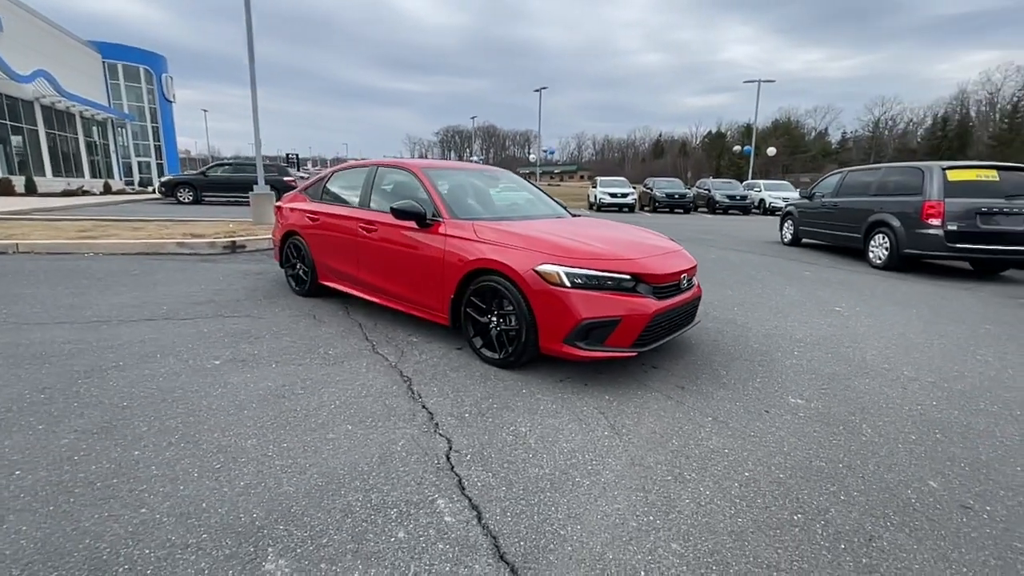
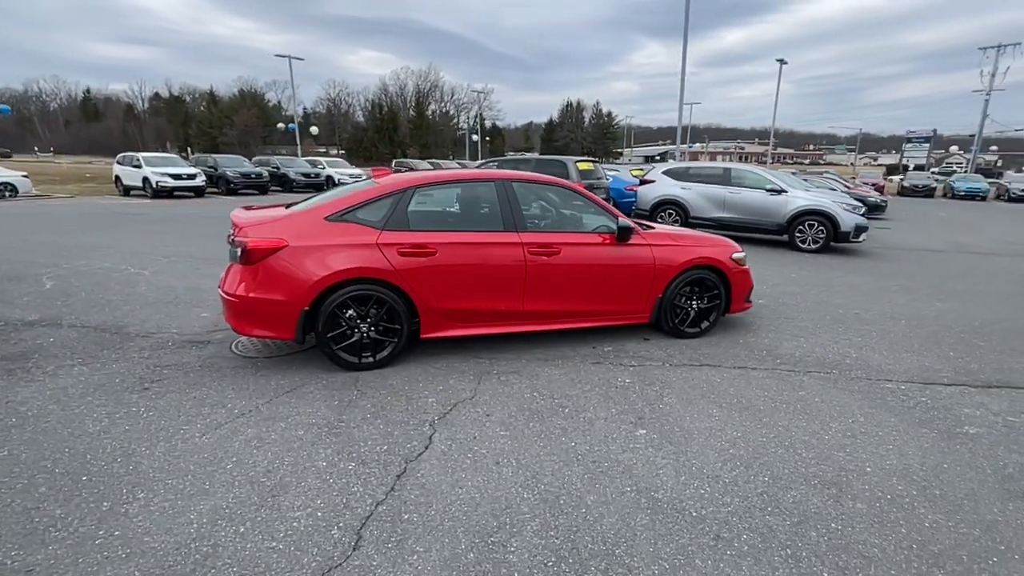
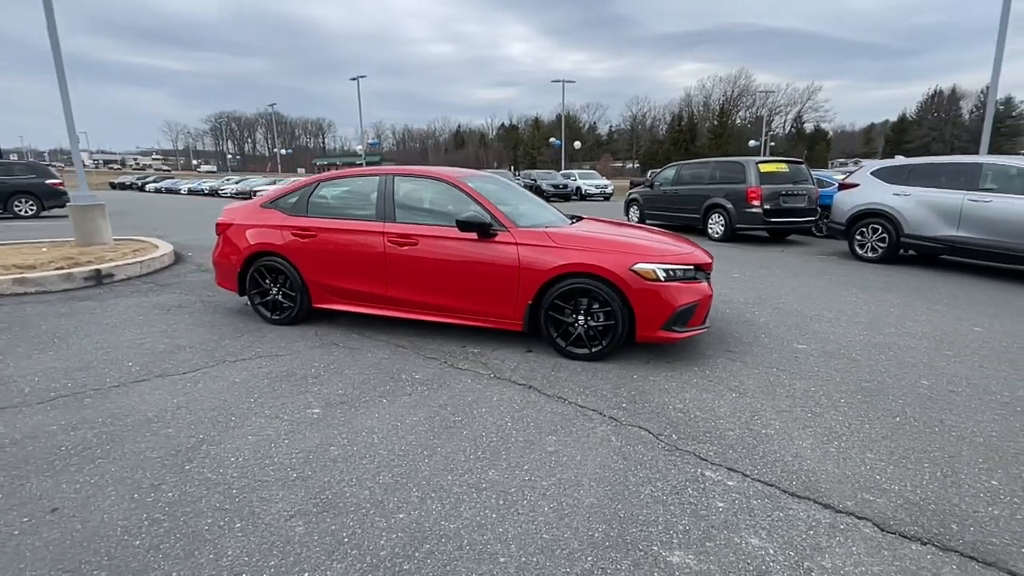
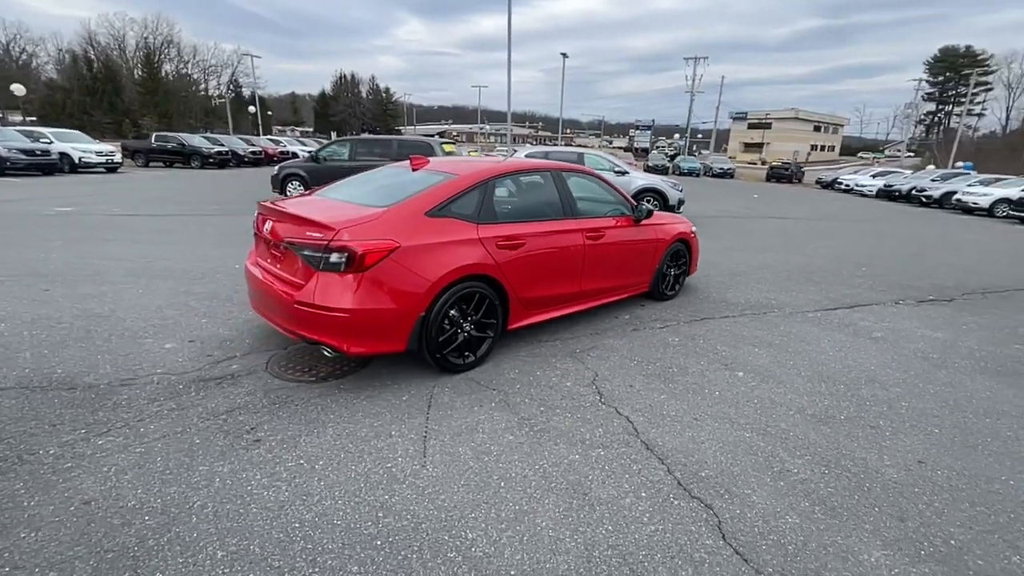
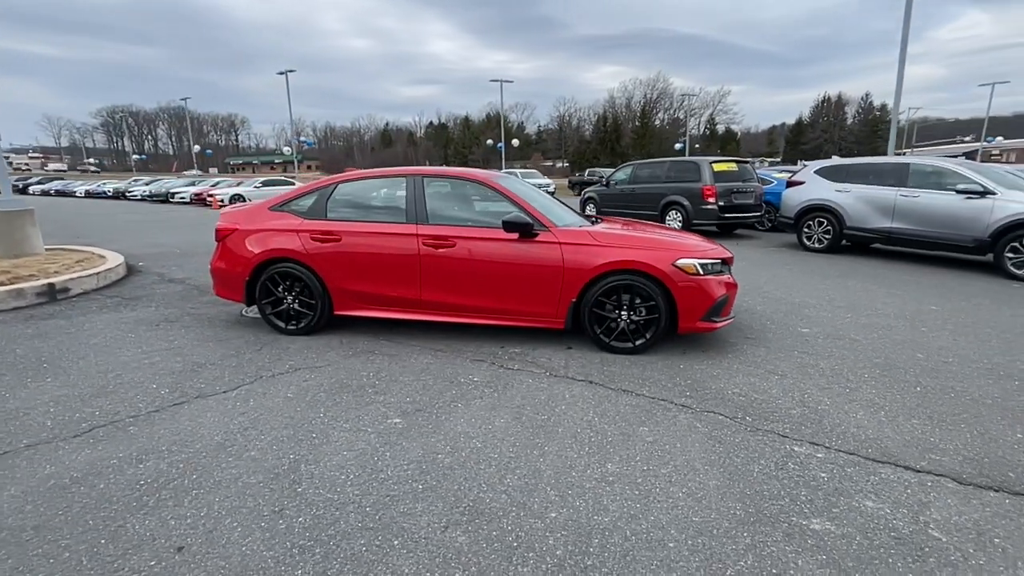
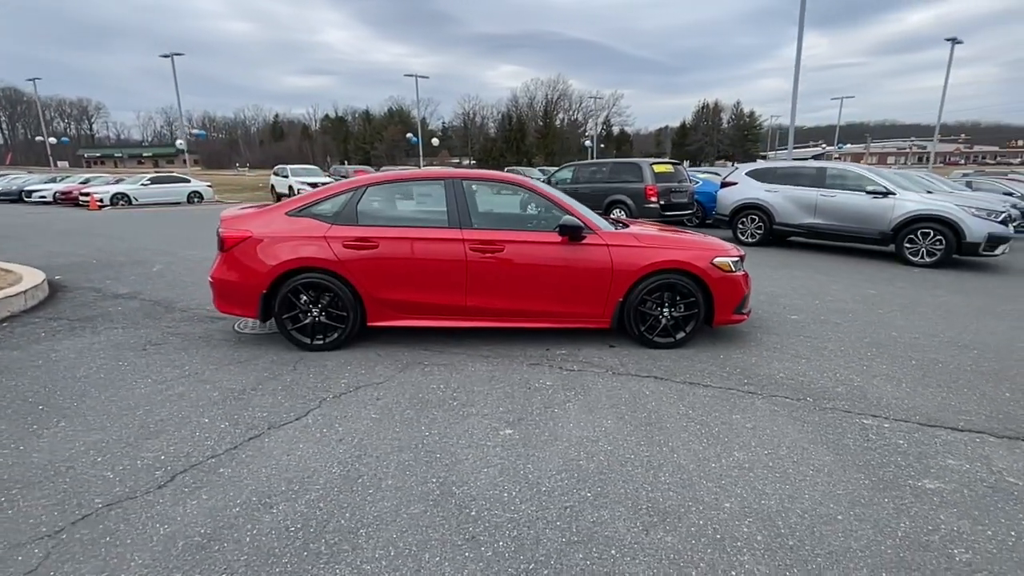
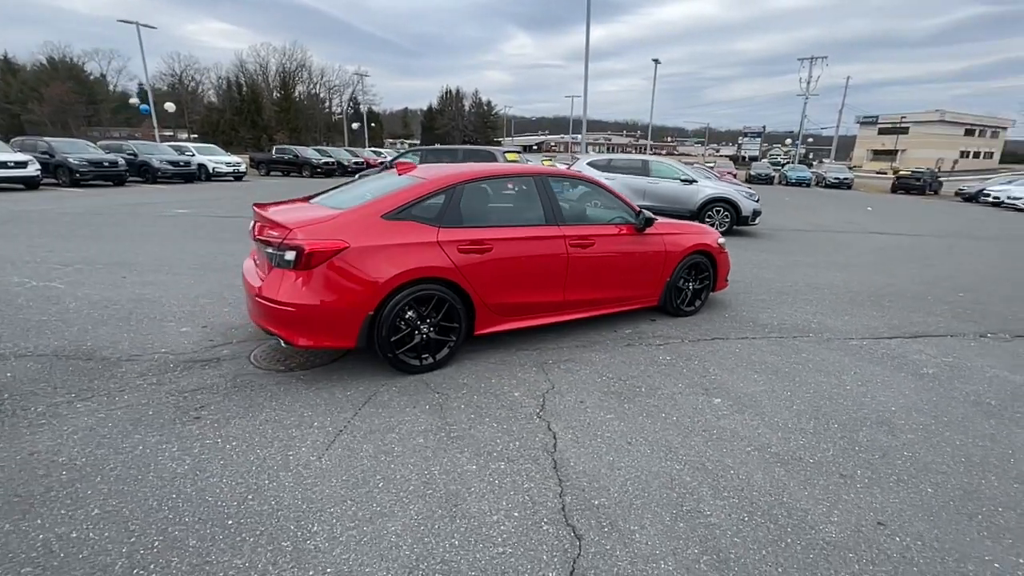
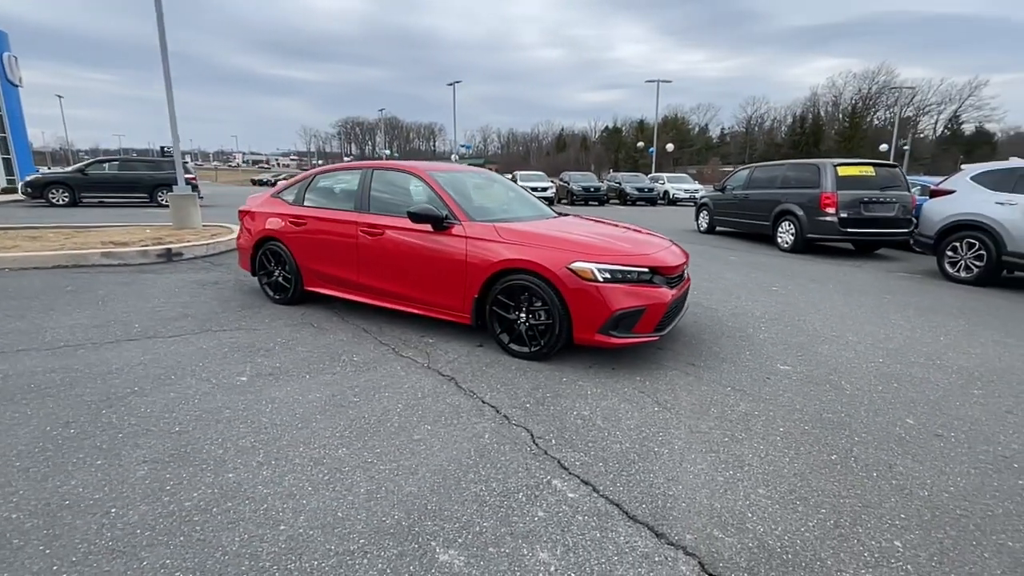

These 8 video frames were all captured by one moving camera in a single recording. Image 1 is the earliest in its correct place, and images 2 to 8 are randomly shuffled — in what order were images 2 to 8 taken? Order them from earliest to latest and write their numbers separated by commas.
8, 3, 5, 6, 2, 7, 4
